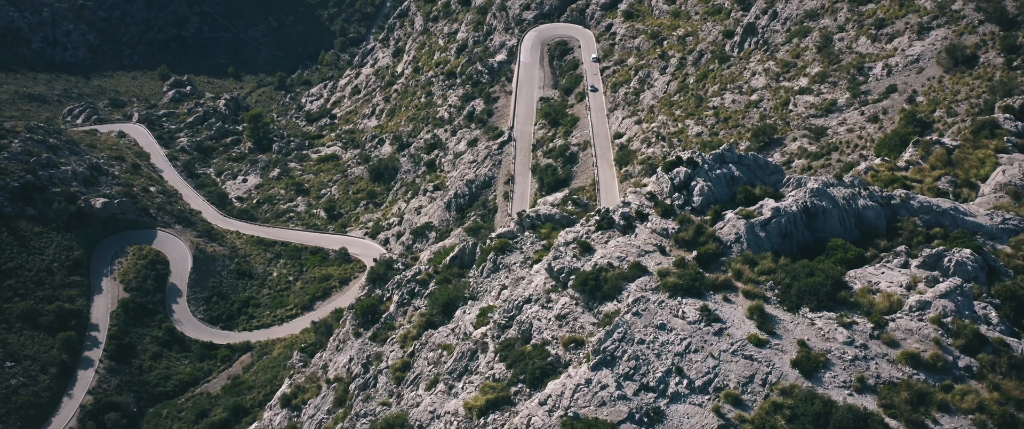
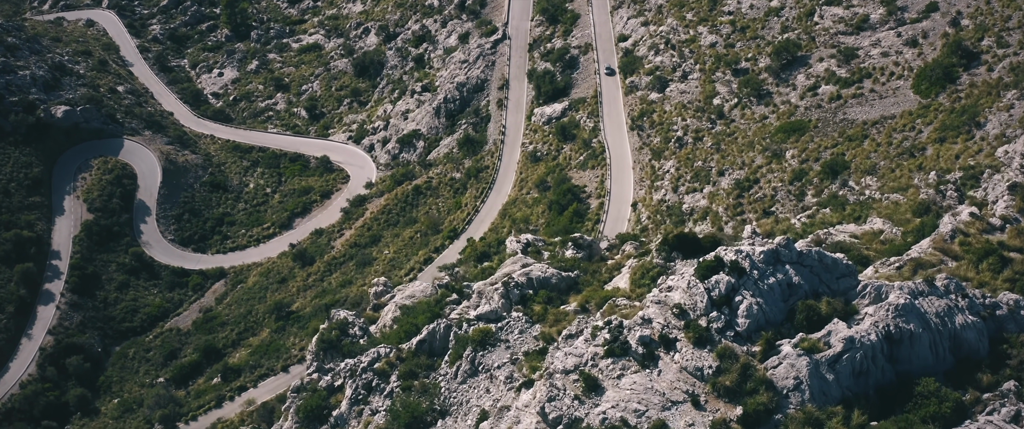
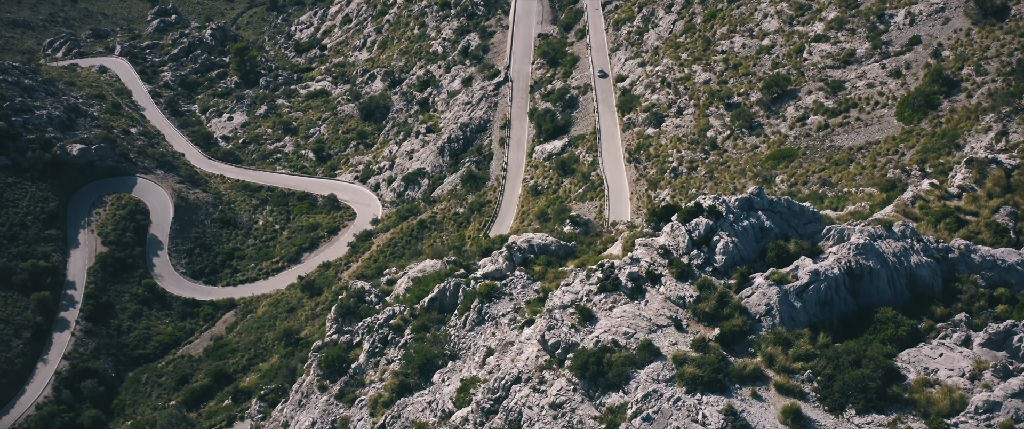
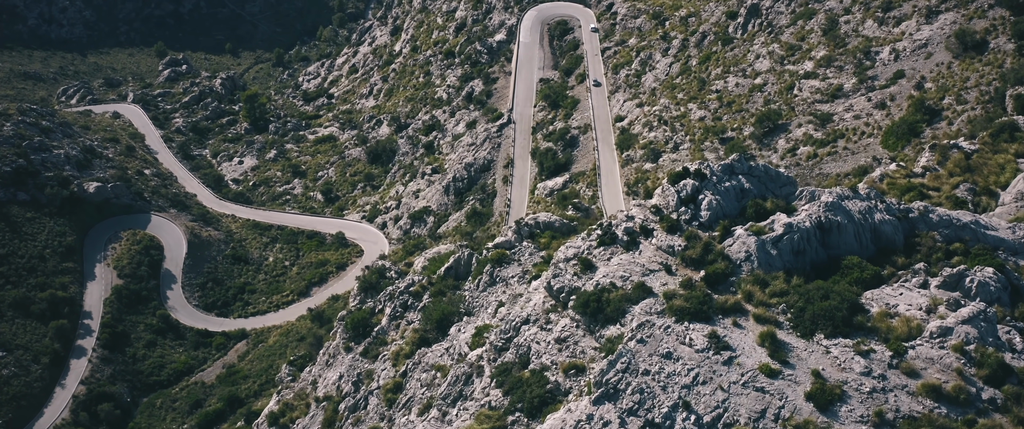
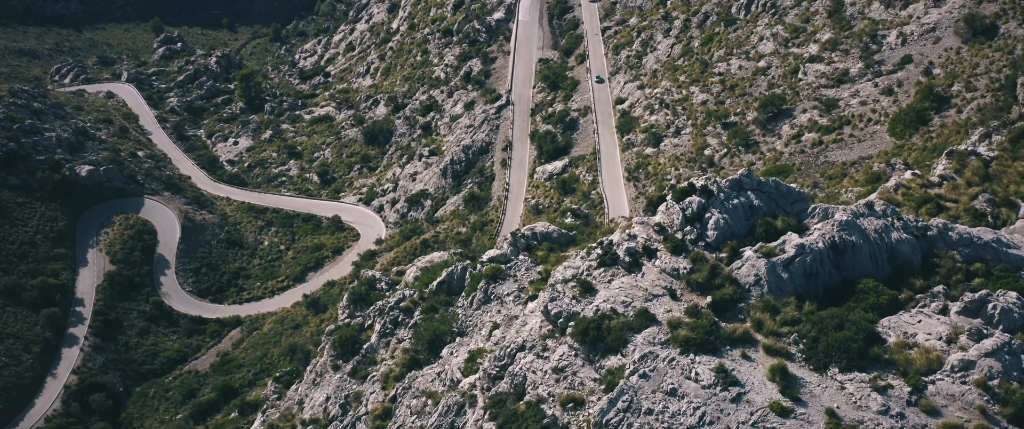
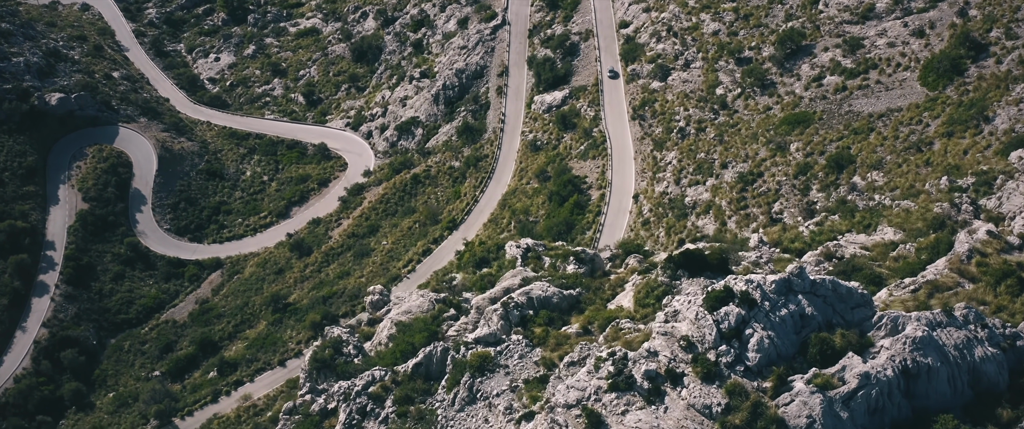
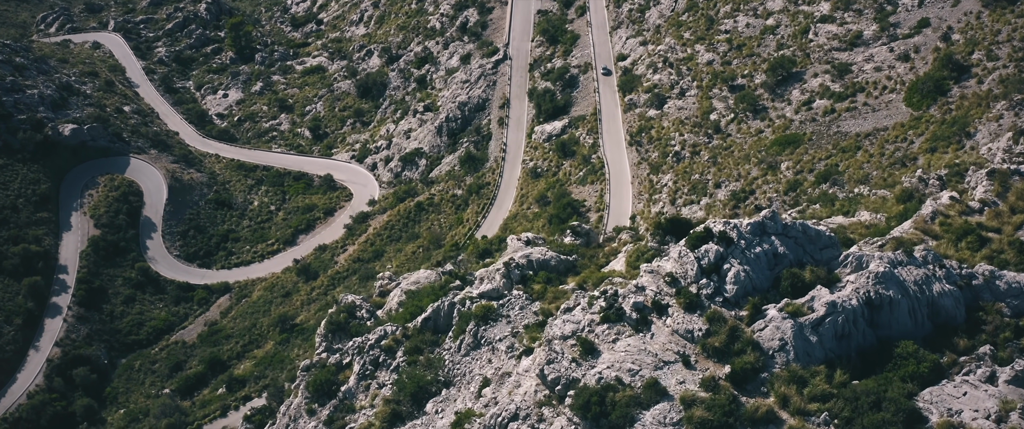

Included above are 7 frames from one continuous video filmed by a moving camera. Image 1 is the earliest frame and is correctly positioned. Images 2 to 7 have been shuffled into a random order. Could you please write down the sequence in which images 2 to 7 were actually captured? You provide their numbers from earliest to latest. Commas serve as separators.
4, 5, 3, 7, 2, 6
